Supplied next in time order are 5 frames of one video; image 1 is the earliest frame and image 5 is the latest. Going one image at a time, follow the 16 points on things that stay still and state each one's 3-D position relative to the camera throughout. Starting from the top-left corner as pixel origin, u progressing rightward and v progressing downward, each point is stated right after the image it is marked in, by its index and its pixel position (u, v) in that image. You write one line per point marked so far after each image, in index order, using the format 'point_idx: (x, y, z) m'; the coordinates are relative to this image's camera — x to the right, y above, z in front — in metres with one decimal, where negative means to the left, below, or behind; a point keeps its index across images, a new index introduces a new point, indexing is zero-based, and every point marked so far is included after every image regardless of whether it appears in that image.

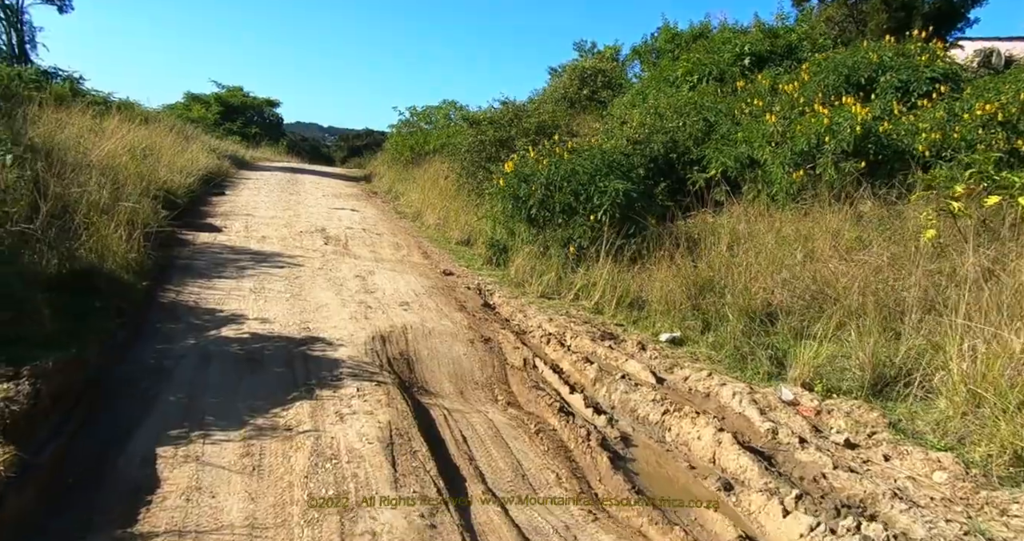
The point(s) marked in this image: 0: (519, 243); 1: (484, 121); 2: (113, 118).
0: (+0.1, +0.4, +9.0) m
1: (-0.5, +2.7, +13.2) m
2: (-9.2, +3.5, +16.6) m
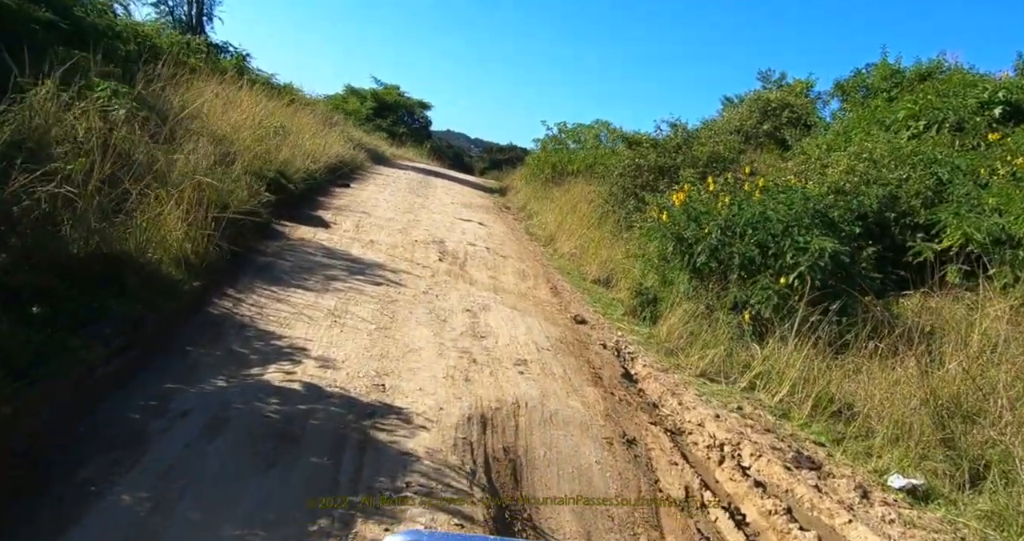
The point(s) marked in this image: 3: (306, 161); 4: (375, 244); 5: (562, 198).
0: (+1.6, -0.3, +7.1) m
1: (+2.1, +2.0, +11.4) m
2: (-5.7, +3.9, +16.2) m
3: (-3.3, +1.7, +11.2) m
4: (-1.5, +0.3, +7.6) m
5: (+1.1, +1.5, +14.8) m
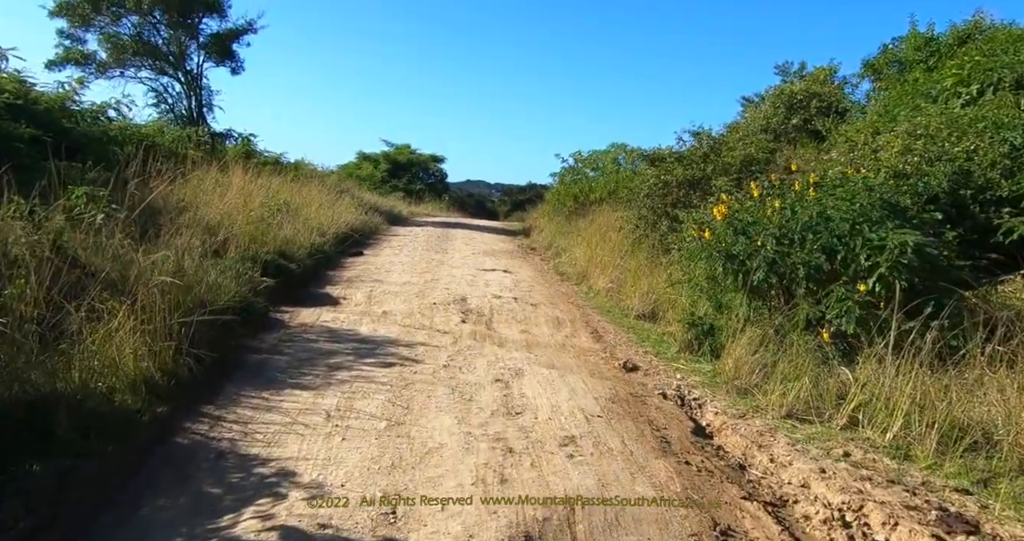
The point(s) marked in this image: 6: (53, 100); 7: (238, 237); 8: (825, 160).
0: (+1.9, -0.4, +6.1) m
1: (+2.3, +1.6, +10.5) m
2: (-5.4, +2.1, +15.8) m
3: (-3.0, +0.5, +10.5) m
4: (-1.2, -0.4, +6.8) m
5: (+1.5, +0.8, +13.9) m
6: (-7.6, +2.8, +11.8) m
7: (-3.1, +0.4, +7.9) m
8: (+3.7, +1.3, +8.4) m
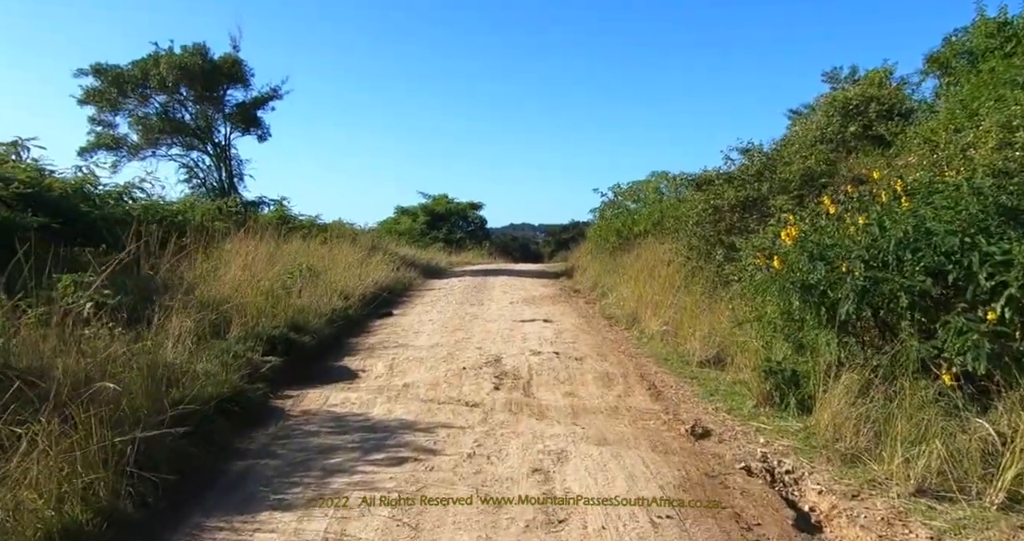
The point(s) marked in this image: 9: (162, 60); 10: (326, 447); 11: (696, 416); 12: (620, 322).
0: (+2.2, -0.7, +5.0) m
1: (+2.7, +1.2, +9.5) m
2: (-4.7, +0.6, +15.3) m
3: (-2.4, -0.4, +9.8) m
4: (-0.8, -1.0, +5.9) m
5: (+2.2, +0.1, +12.9) m
6: (-7.1, +1.4, +11.5) m
7: (-2.7, -0.4, +7.1) m
8: (+3.9, +1.1, +7.2) m
9: (-8.6, +5.2, +17.6) m
10: (-1.1, -1.1, +4.4) m
11: (+1.4, -1.1, +5.4) m
12: (+1.5, -0.7, +9.8) m
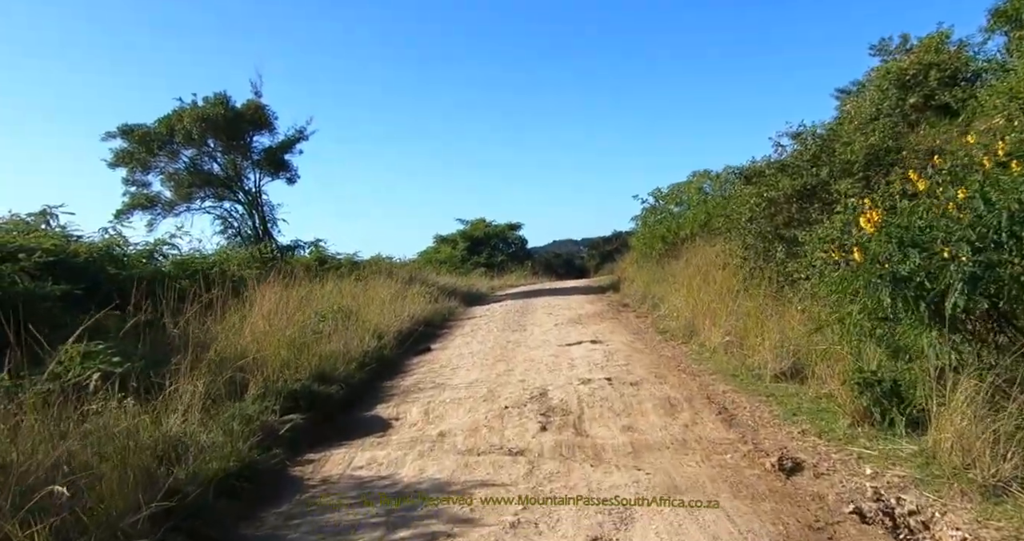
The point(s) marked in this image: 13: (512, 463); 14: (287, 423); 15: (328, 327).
0: (+2.4, -0.6, +4.1) m
1: (+3.1, +1.2, +8.6) m
2: (-3.8, -0.2, +14.9) m
3: (-1.9, -0.9, +9.2) m
4: (-0.5, -1.2, +5.2) m
5: (+2.9, 0.0, +12.0) m
6: (-6.6, +0.4, +11.2) m
7: (-2.3, -0.9, +6.6) m
8: (+4.1, +1.3, +6.3) m
9: (-8.0, +3.9, +17.6) m
10: (-0.9, -1.3, +3.7) m
11: (+1.7, -1.1, +4.5) m
12: (+2.1, -0.8, +9.0) m
13: (0.0, -1.2, +4.6) m
14: (-1.8, -1.2, +5.6) m
15: (-2.5, -0.7, +9.6) m
